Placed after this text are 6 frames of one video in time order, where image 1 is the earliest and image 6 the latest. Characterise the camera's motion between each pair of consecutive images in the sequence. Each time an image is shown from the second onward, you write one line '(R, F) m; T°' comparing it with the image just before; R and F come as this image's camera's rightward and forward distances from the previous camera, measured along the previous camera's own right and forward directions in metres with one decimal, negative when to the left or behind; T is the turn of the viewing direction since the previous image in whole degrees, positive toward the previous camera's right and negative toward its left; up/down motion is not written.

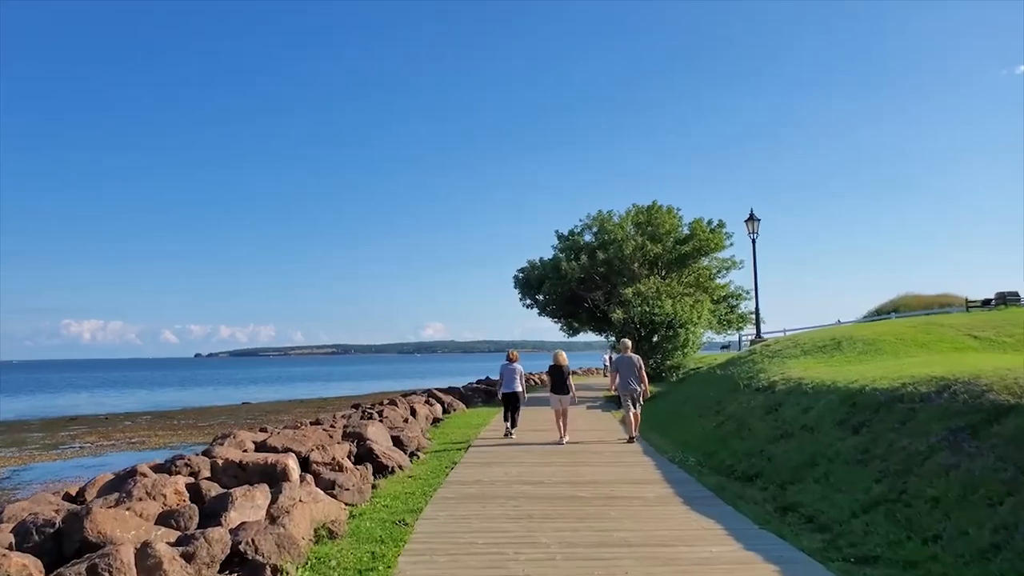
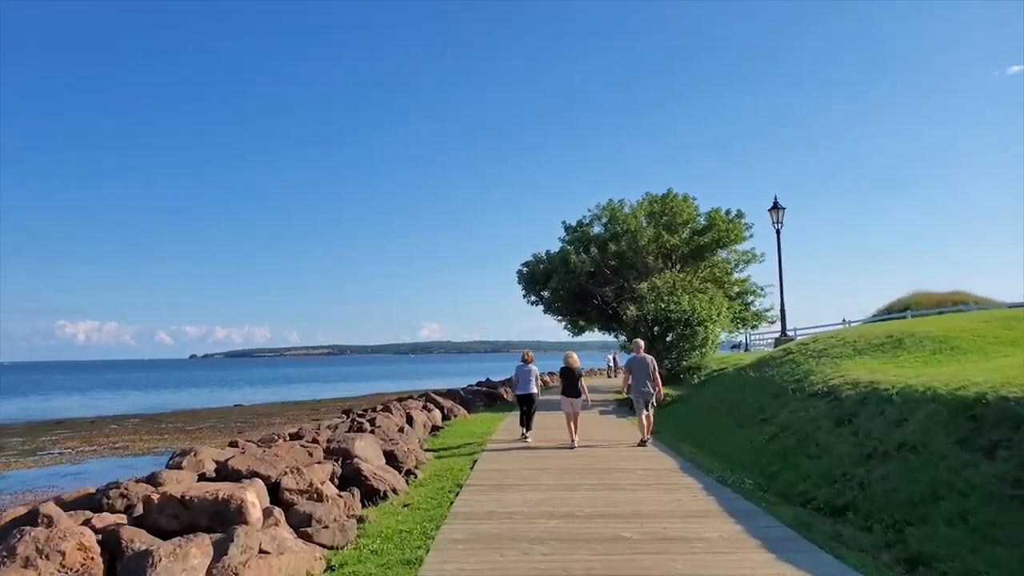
(-0.3, +2.2) m; 0°
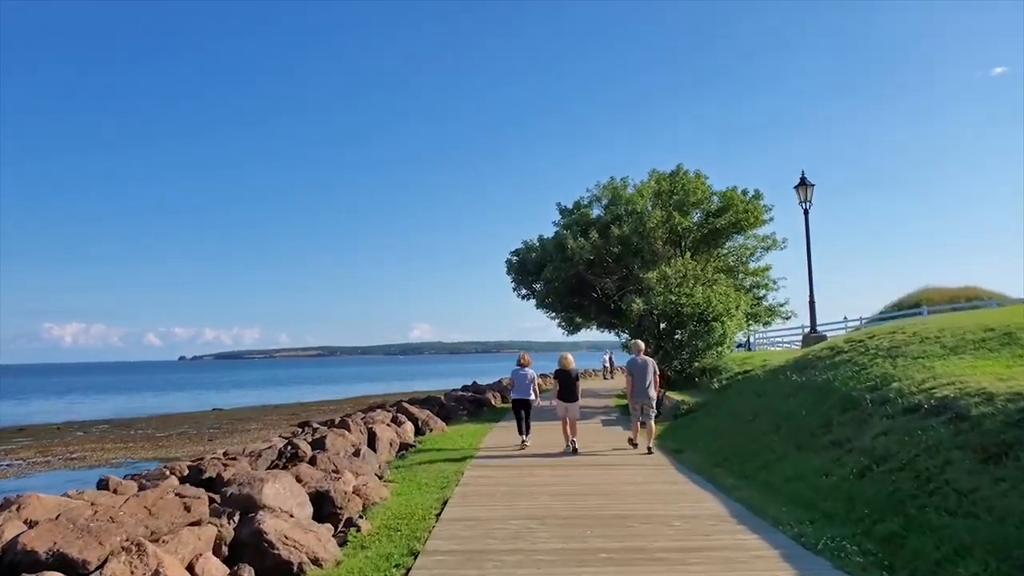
(+0.1, +3.5) m; +1°
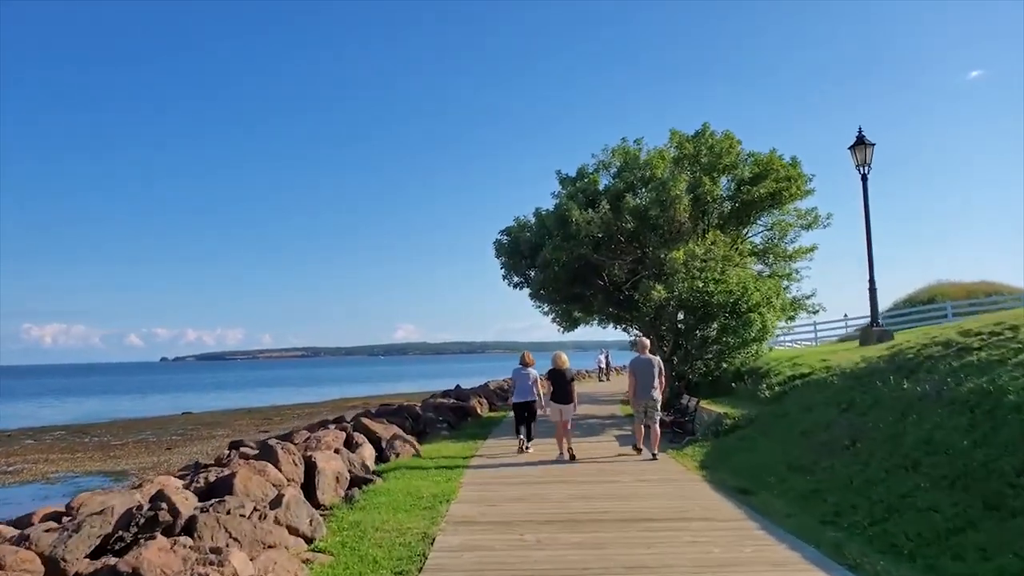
(-0.1, +4.3) m; +1°
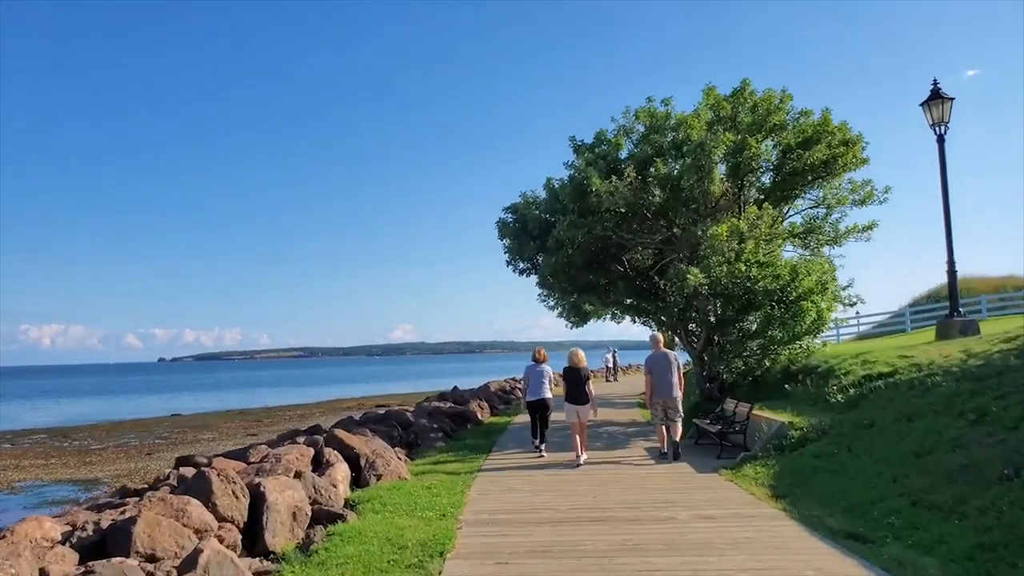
(-0.2, +2.9) m; 0°
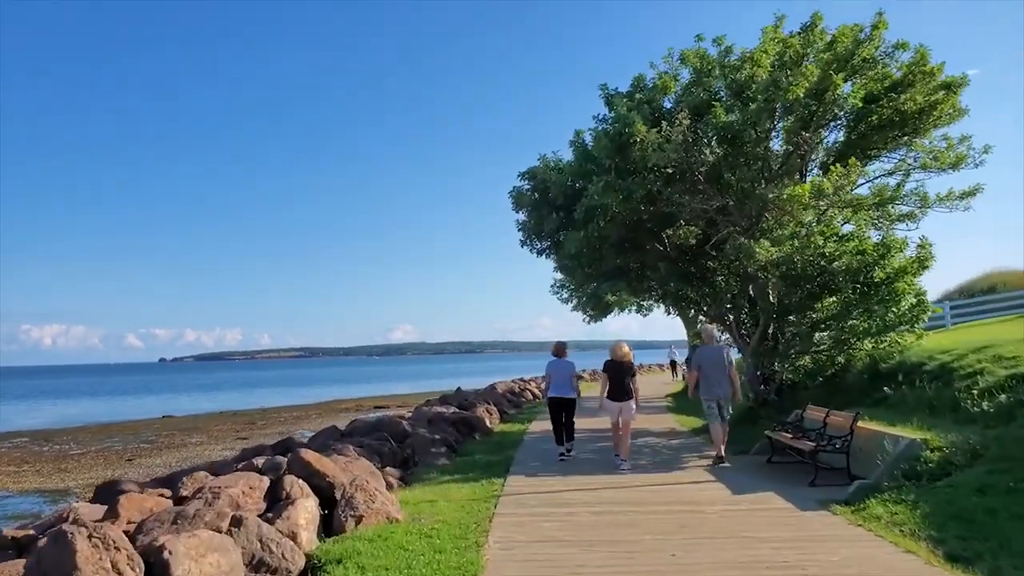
(-0.3, +3.1) m; 0°
